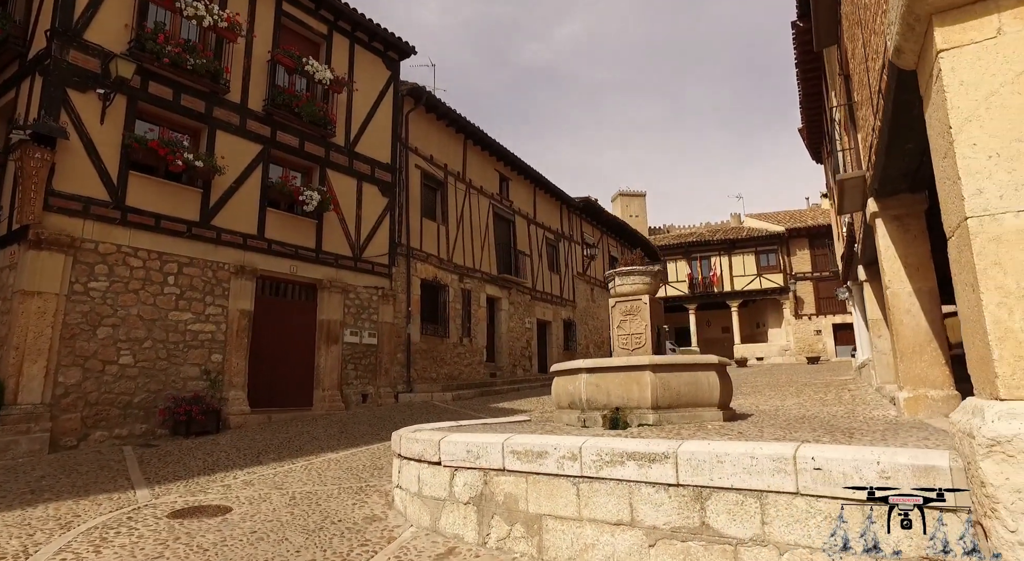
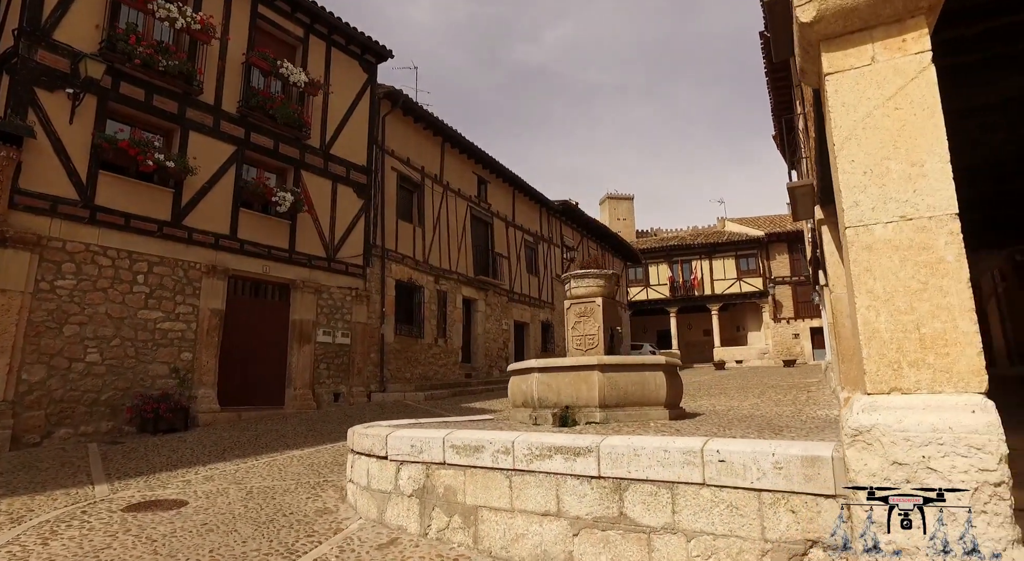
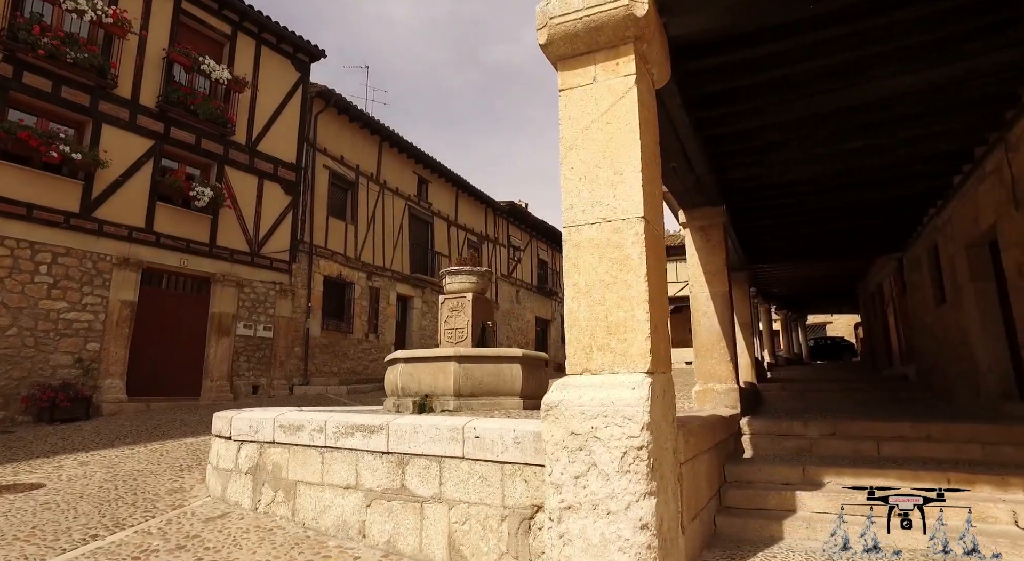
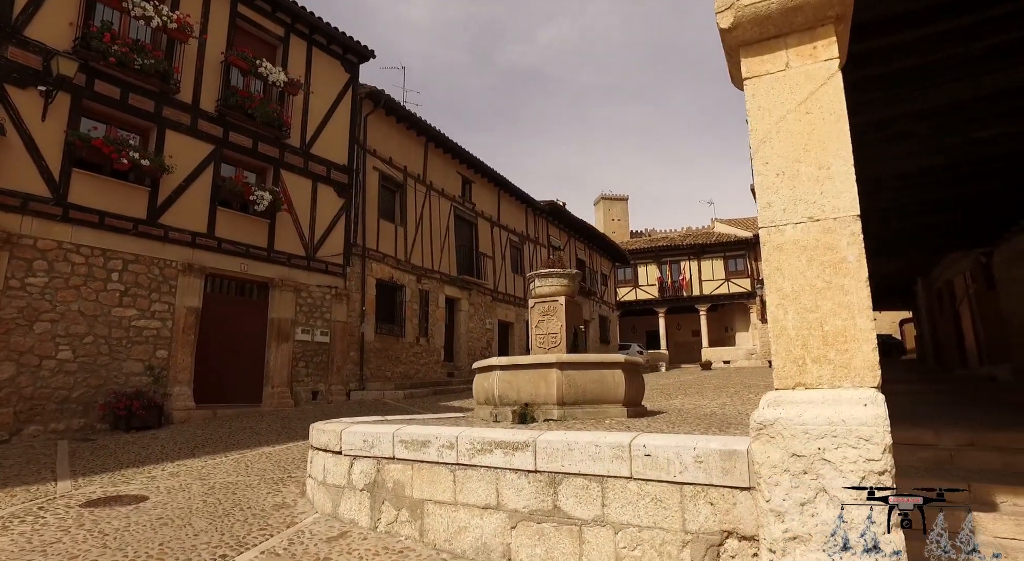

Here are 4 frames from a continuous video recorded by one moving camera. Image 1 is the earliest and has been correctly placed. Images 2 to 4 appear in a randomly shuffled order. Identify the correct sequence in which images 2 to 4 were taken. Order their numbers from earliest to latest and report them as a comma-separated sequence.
2, 4, 3
